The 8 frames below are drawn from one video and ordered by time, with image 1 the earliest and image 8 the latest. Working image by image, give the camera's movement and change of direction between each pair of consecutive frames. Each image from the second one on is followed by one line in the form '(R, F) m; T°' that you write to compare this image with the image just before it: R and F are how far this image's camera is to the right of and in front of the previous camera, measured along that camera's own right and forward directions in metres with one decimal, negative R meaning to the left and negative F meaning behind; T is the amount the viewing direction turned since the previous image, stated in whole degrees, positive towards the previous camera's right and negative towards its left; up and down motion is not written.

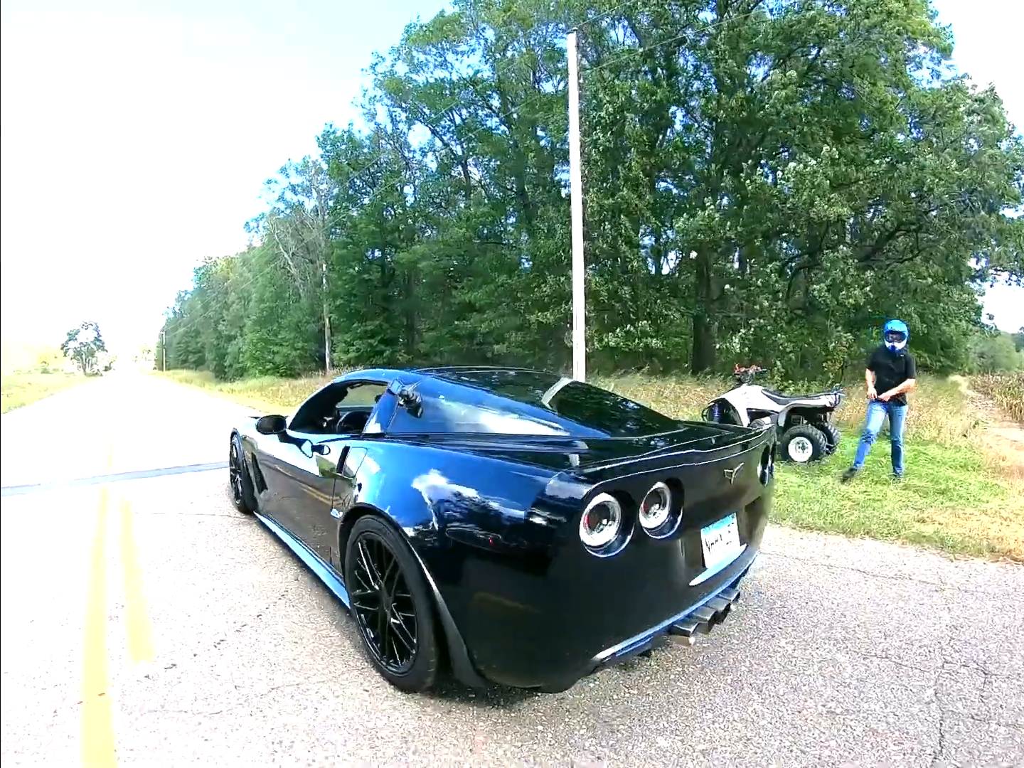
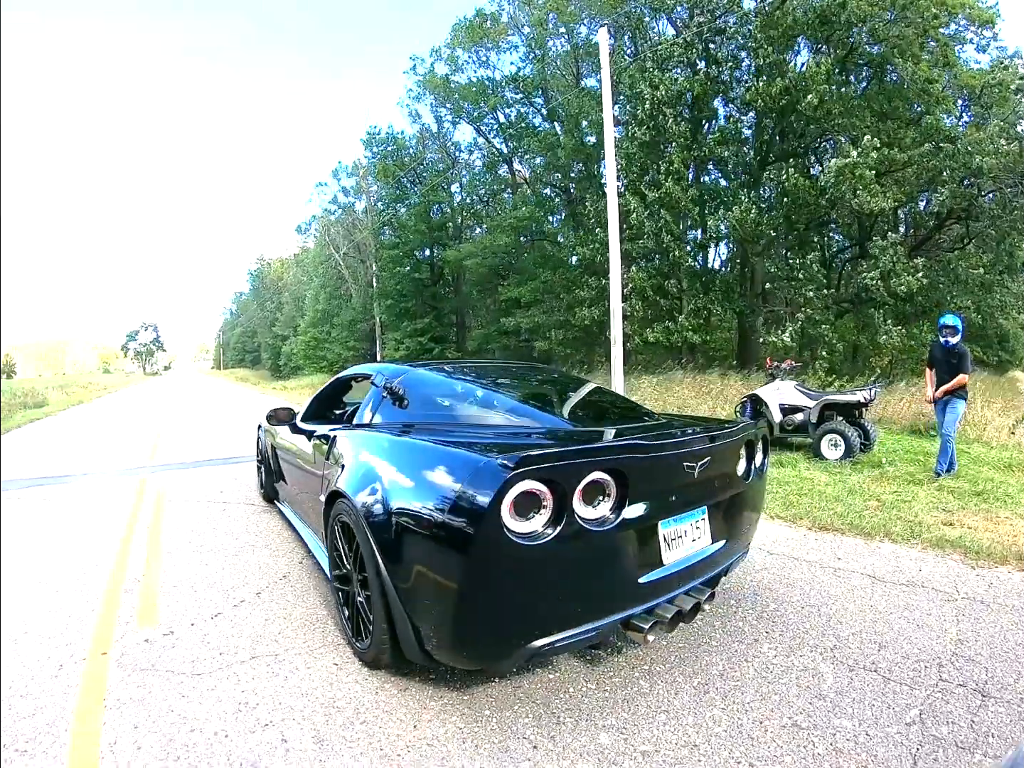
(+0.3, +0.1) m; -4°
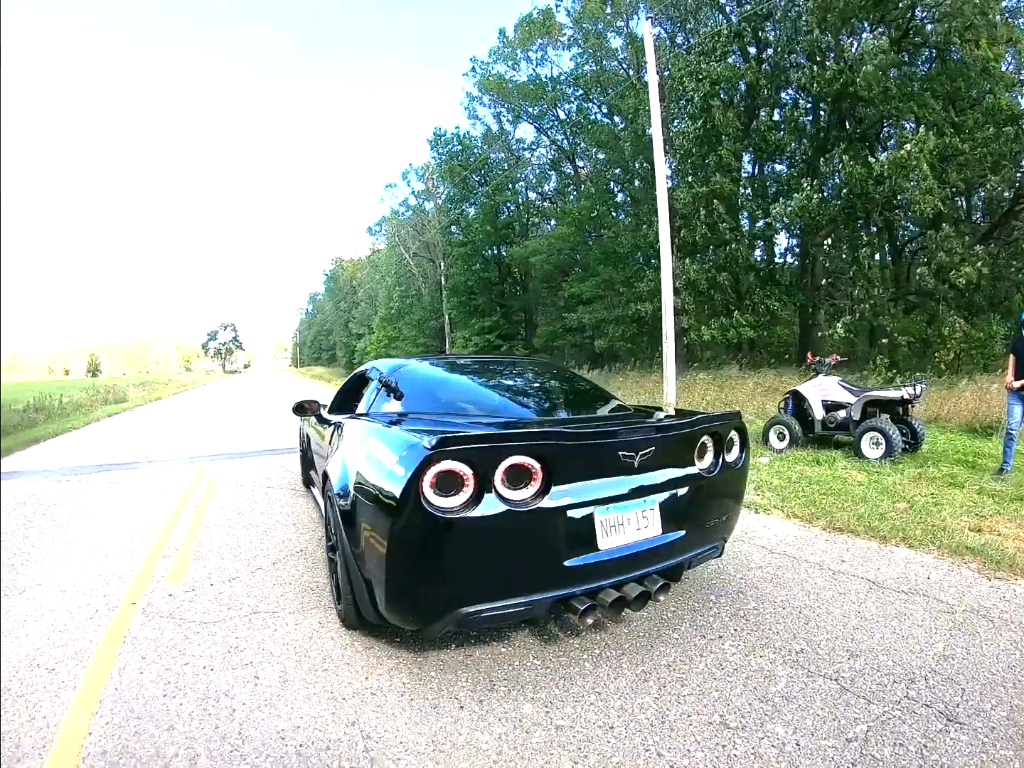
(+0.5, +0.1) m; -6°
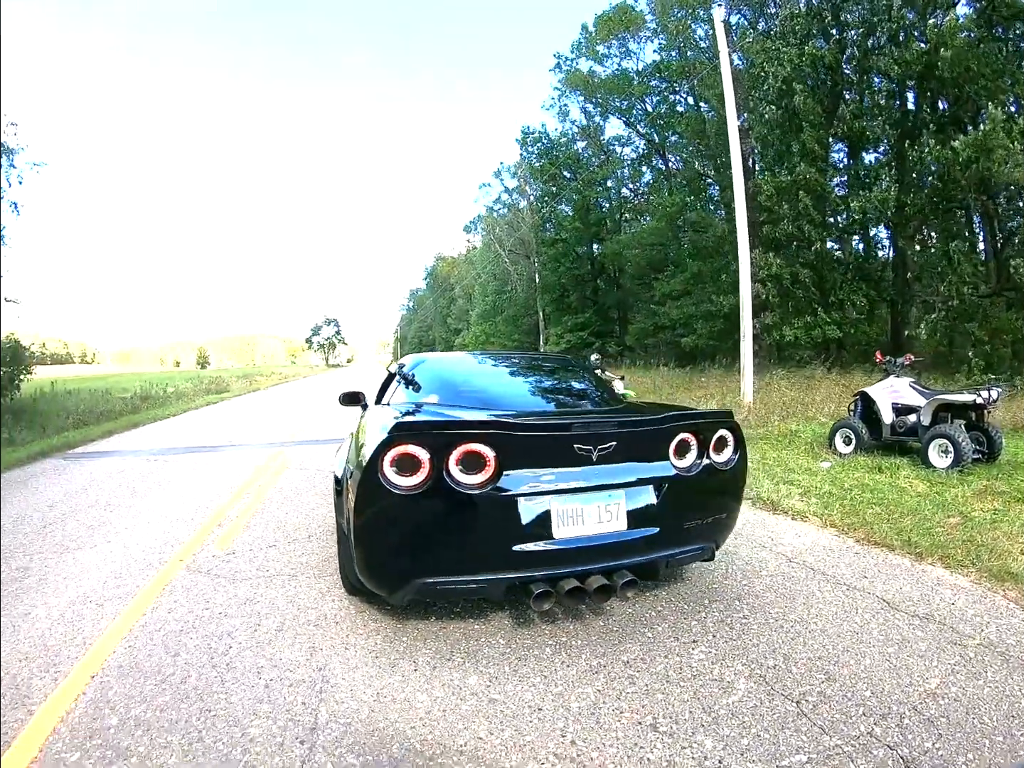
(+0.6, +0.2) m; -8°
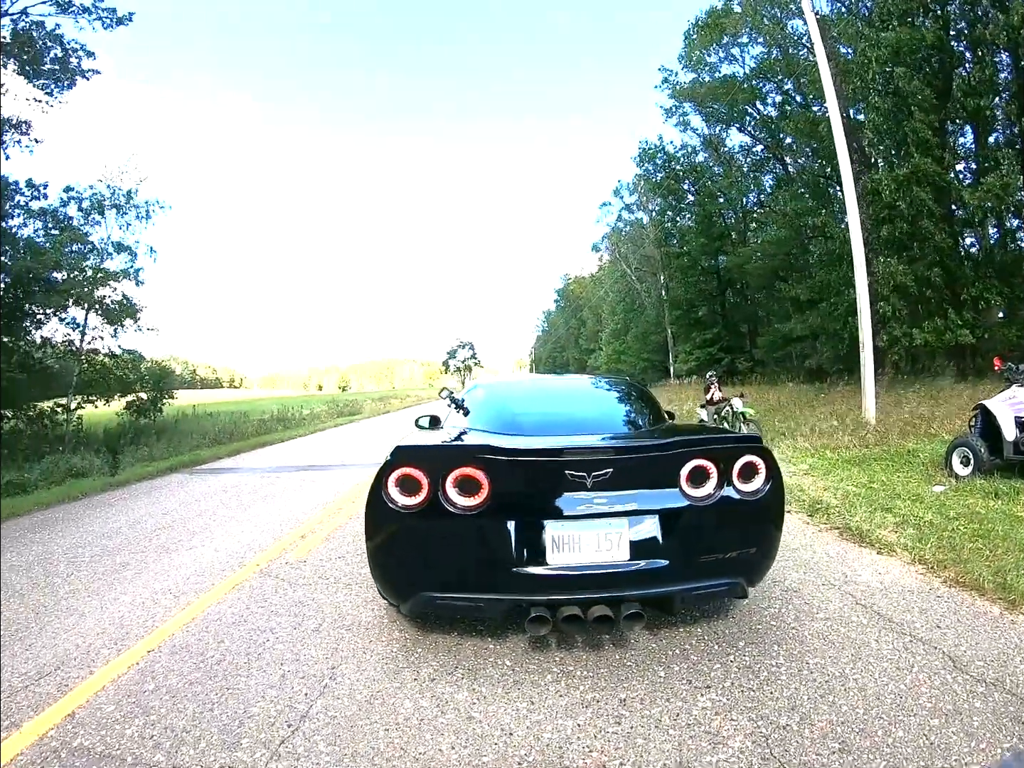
(+0.6, +0.2) m; -10°
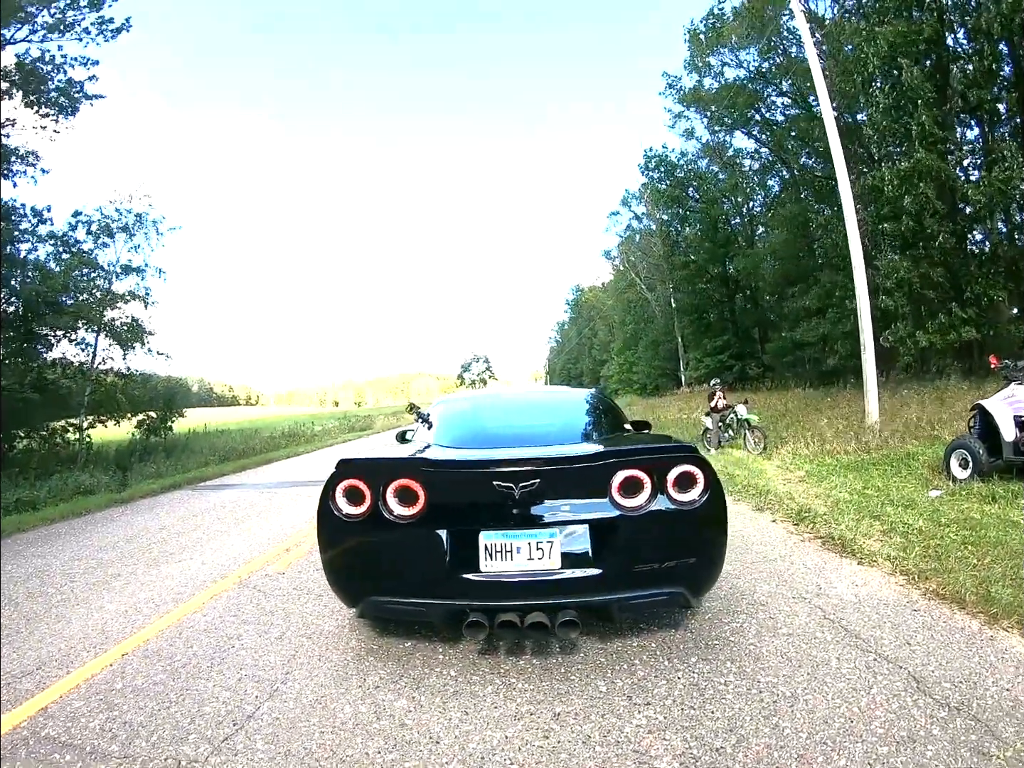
(+0.4, +0.2) m; -1°
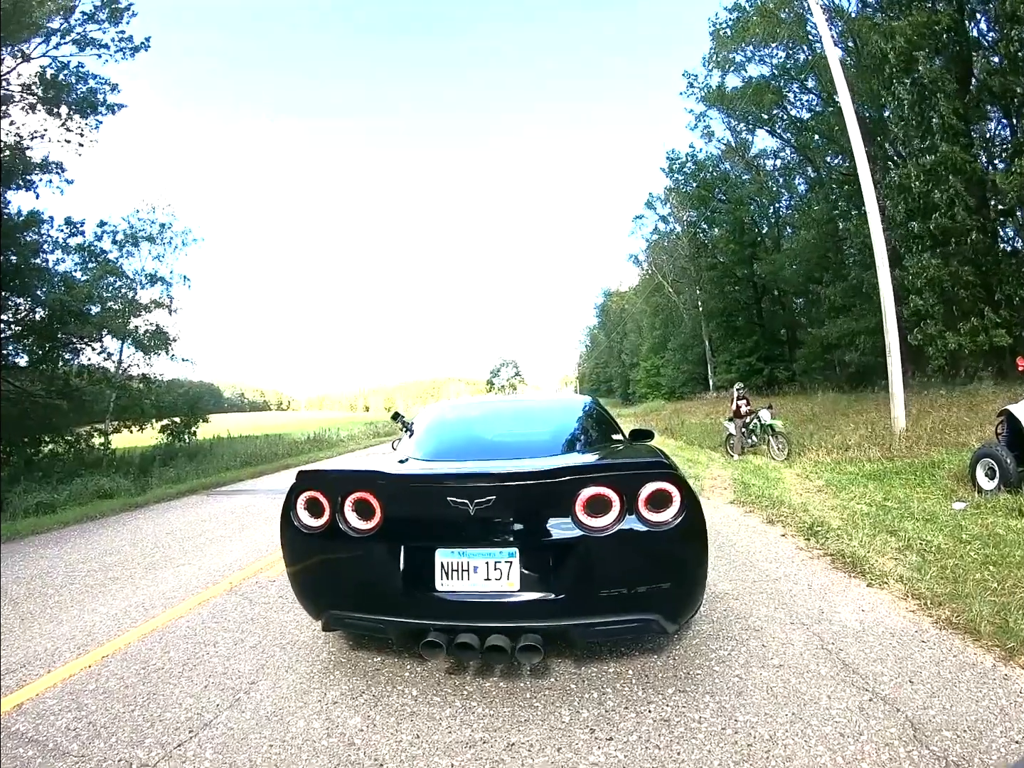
(+0.3, +0.2) m; -2°
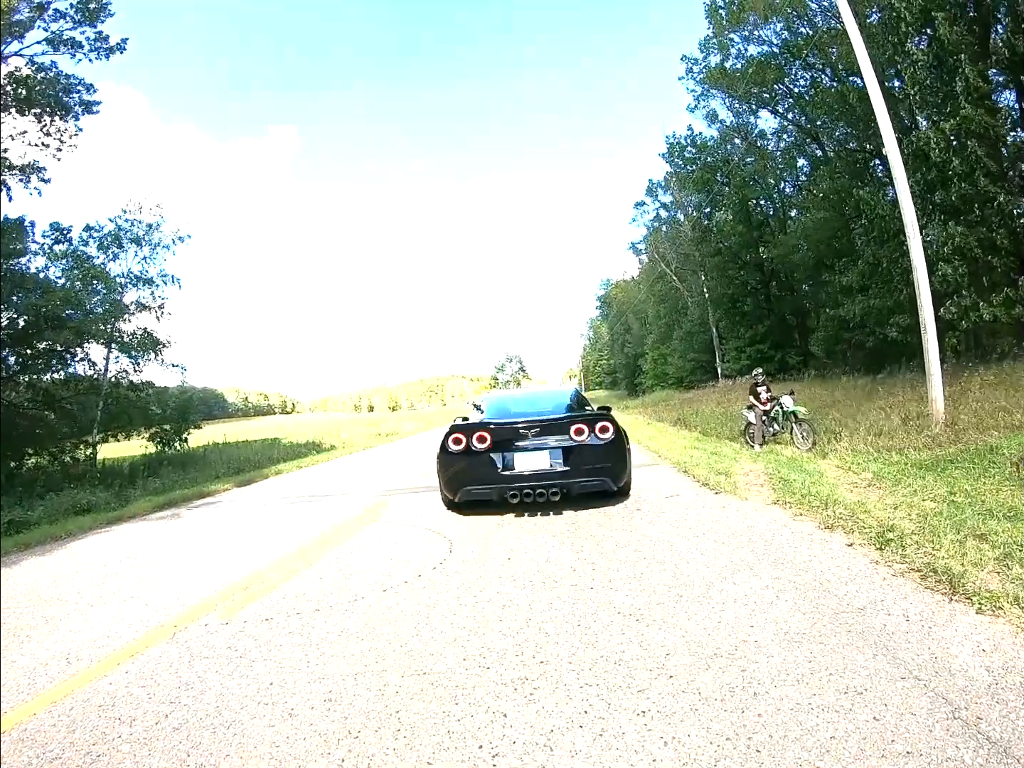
(0.0, +0.8) m; 0°
